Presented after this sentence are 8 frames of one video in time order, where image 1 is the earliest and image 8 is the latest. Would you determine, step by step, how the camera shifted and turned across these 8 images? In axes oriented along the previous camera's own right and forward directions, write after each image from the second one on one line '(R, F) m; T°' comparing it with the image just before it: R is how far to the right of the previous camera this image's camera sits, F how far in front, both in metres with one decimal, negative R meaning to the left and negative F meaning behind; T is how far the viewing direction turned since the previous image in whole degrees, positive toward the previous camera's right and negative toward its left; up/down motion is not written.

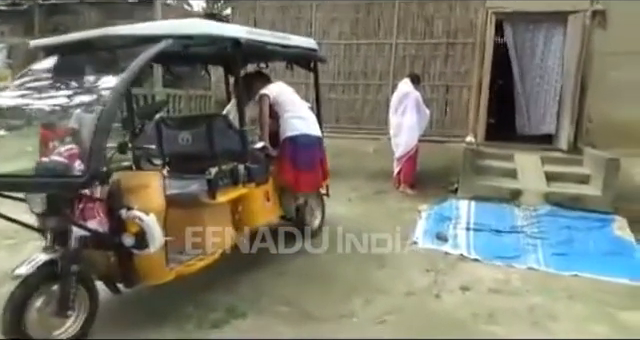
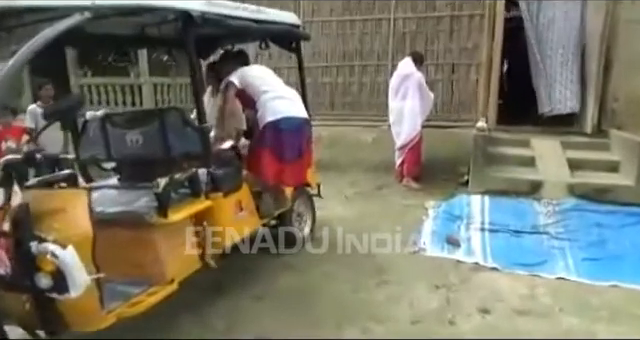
(+0.2, +0.9) m; 0°
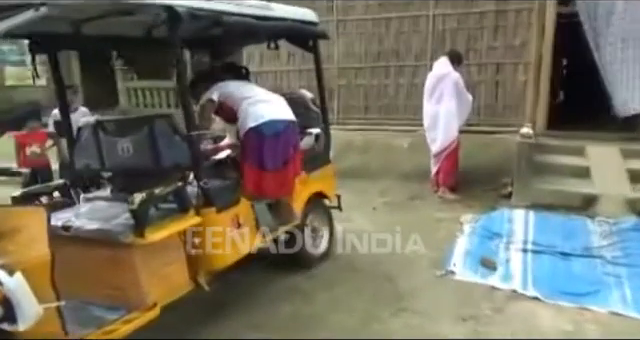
(+0.3, +0.5) m; -6°
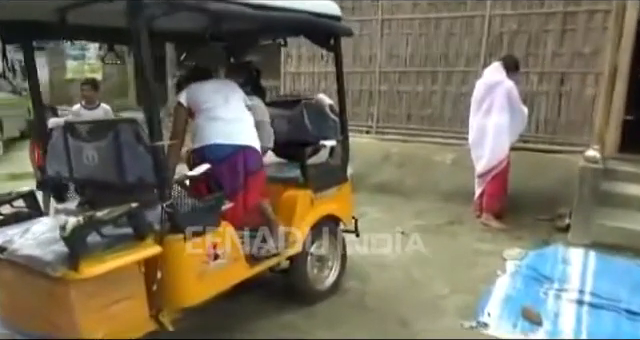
(+0.4, +0.7) m; -7°
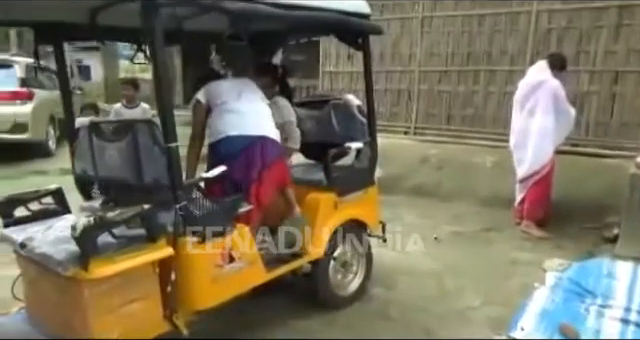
(+0.2, +0.1) m; -5°
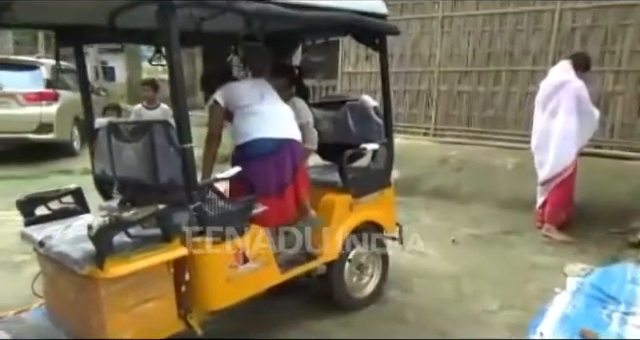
(0.0, 0.0) m; -2°
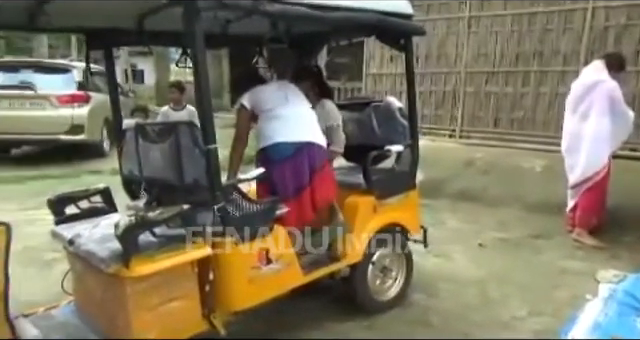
(0.0, 0.0) m; -3°
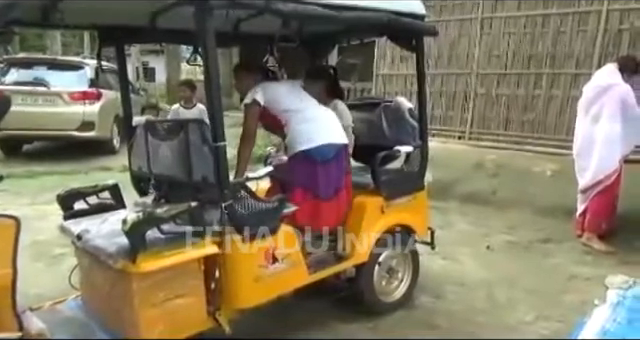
(0.0, 0.0) m; -1°
